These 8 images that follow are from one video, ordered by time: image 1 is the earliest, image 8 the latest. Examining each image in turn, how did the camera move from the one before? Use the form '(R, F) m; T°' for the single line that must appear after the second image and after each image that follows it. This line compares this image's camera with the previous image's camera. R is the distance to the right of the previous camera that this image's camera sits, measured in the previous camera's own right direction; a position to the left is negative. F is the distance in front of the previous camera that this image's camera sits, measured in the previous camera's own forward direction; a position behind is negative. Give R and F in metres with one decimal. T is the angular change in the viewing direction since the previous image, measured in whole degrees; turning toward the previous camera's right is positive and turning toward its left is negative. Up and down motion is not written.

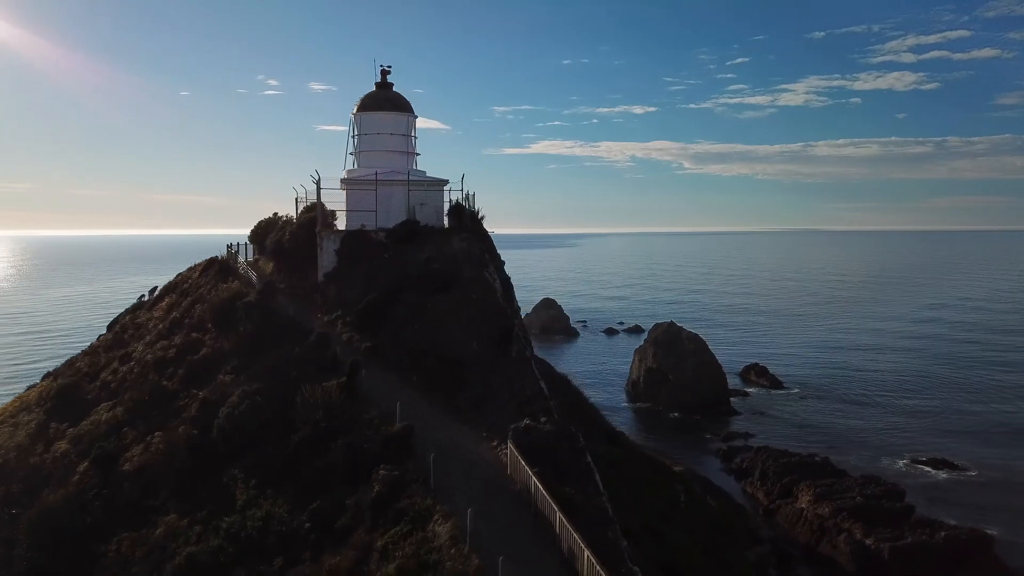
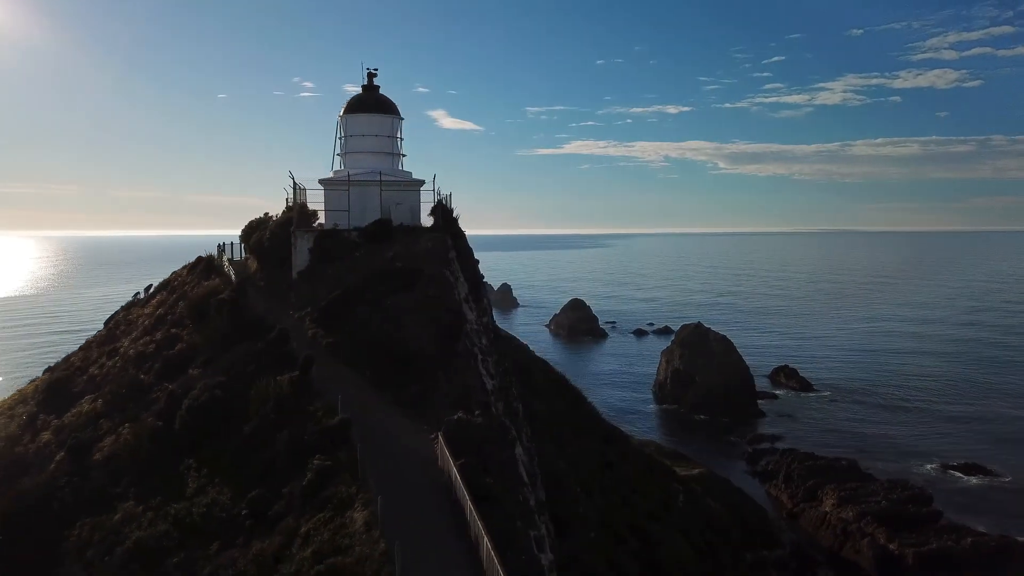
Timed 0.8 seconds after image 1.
(+1.6, -0.3) m; -2°
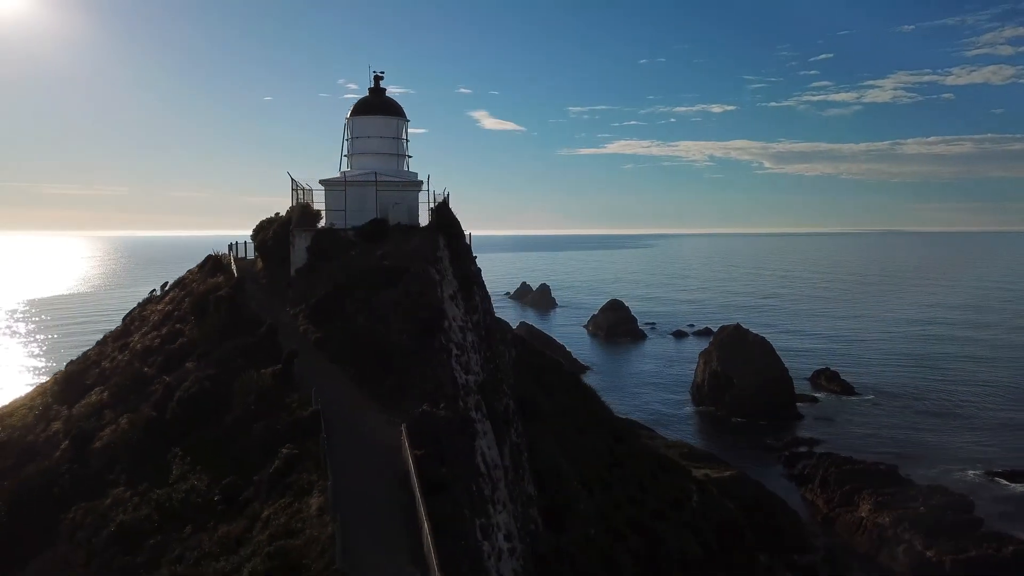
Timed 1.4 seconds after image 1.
(+1.3, -0.3) m; -3°
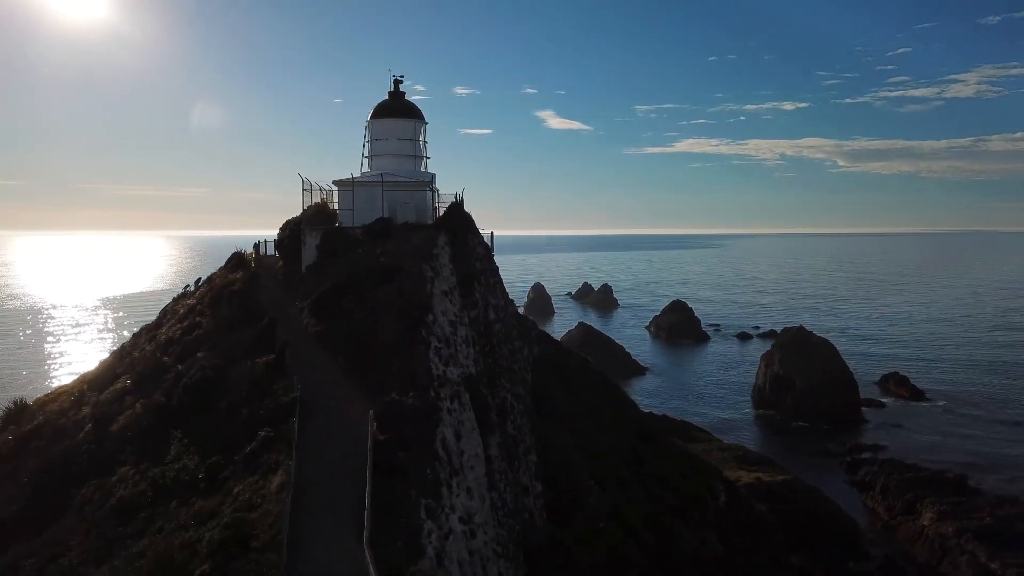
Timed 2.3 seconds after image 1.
(+1.7, -0.4) m; -5°
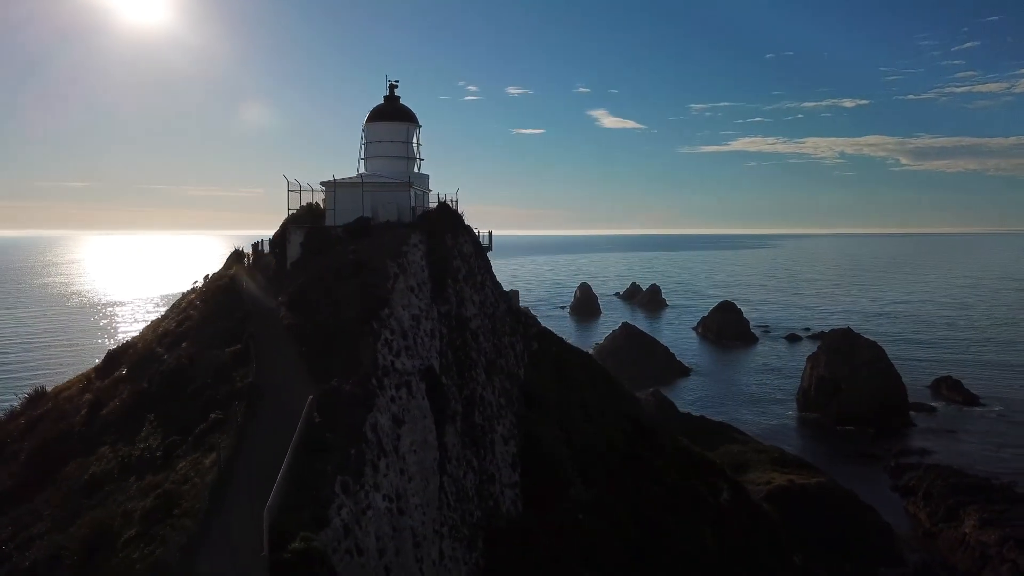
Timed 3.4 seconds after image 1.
(+2.1, -0.7) m; -3°
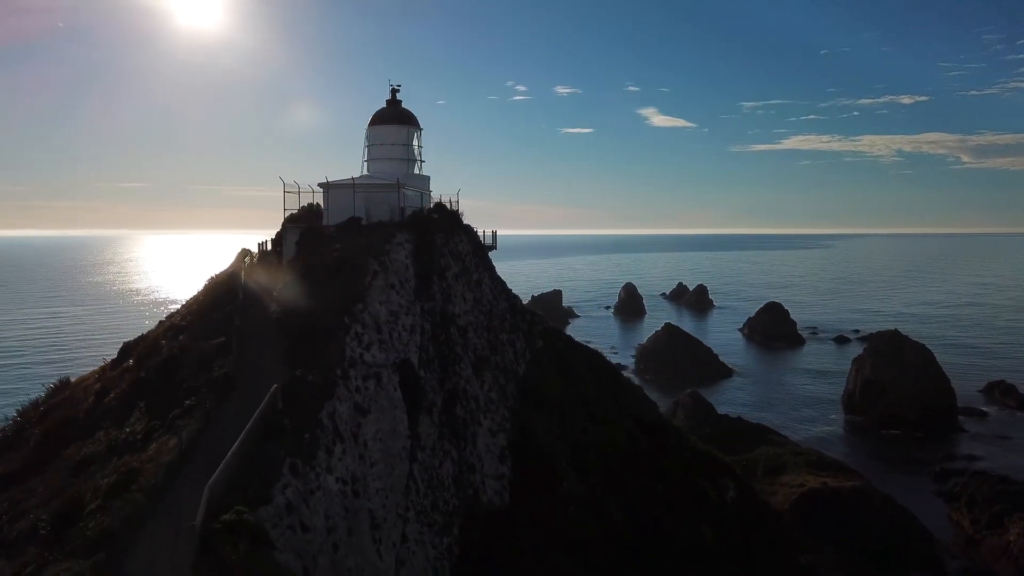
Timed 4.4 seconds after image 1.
(+1.8, -0.6) m; -3°
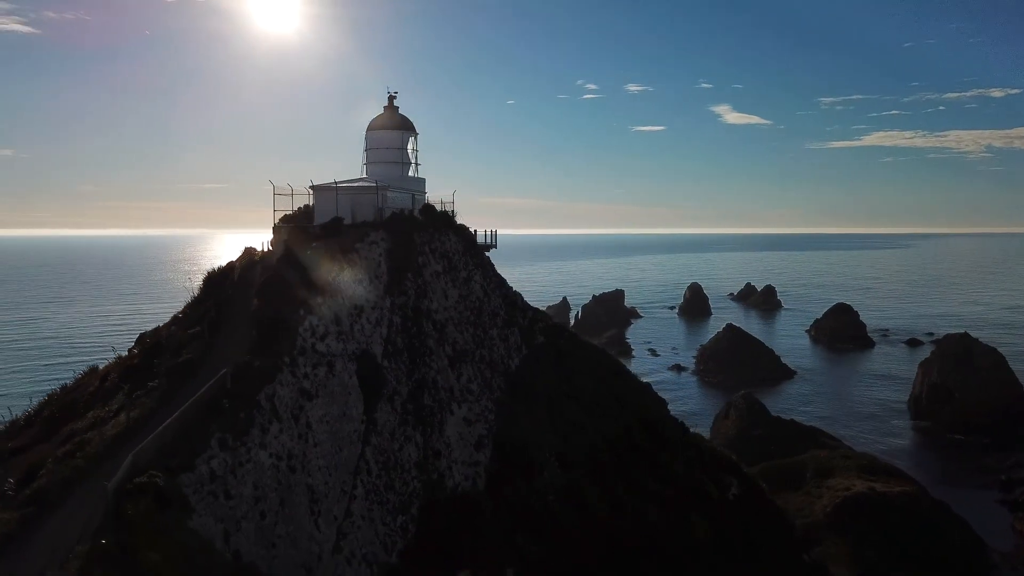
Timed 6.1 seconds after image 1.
(+2.9, -1.0) m; -4°
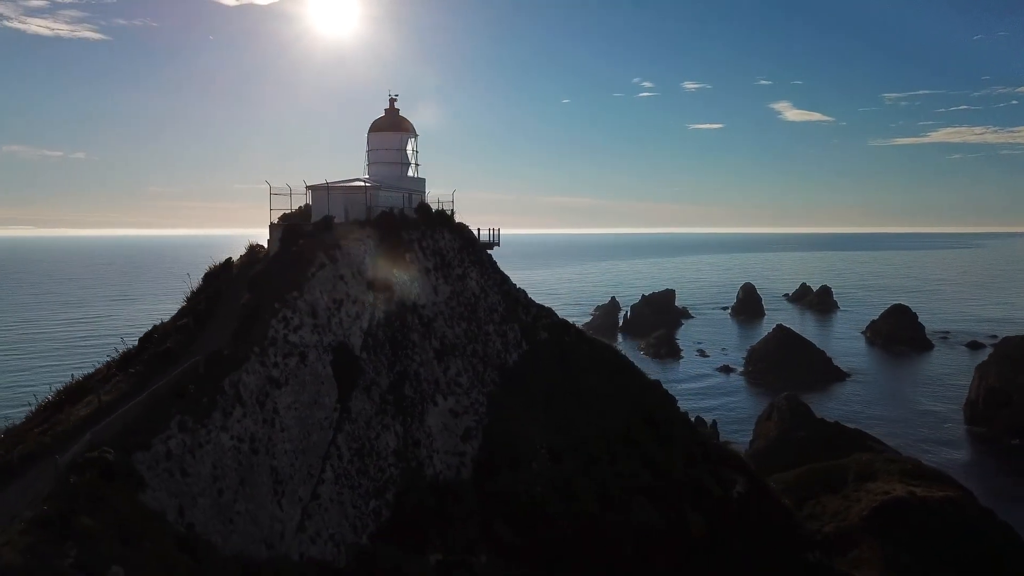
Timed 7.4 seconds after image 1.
(+2.2, -0.6) m; -3°
